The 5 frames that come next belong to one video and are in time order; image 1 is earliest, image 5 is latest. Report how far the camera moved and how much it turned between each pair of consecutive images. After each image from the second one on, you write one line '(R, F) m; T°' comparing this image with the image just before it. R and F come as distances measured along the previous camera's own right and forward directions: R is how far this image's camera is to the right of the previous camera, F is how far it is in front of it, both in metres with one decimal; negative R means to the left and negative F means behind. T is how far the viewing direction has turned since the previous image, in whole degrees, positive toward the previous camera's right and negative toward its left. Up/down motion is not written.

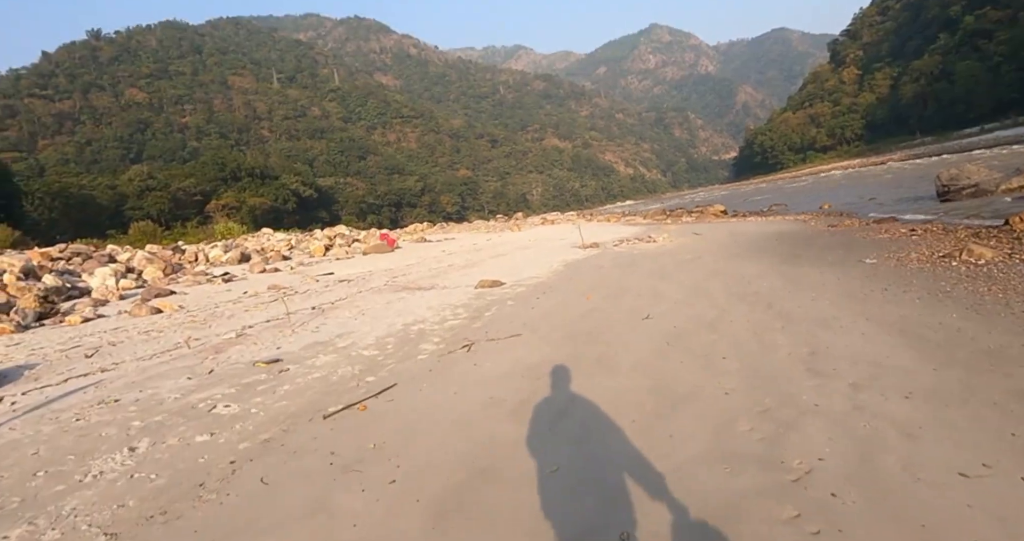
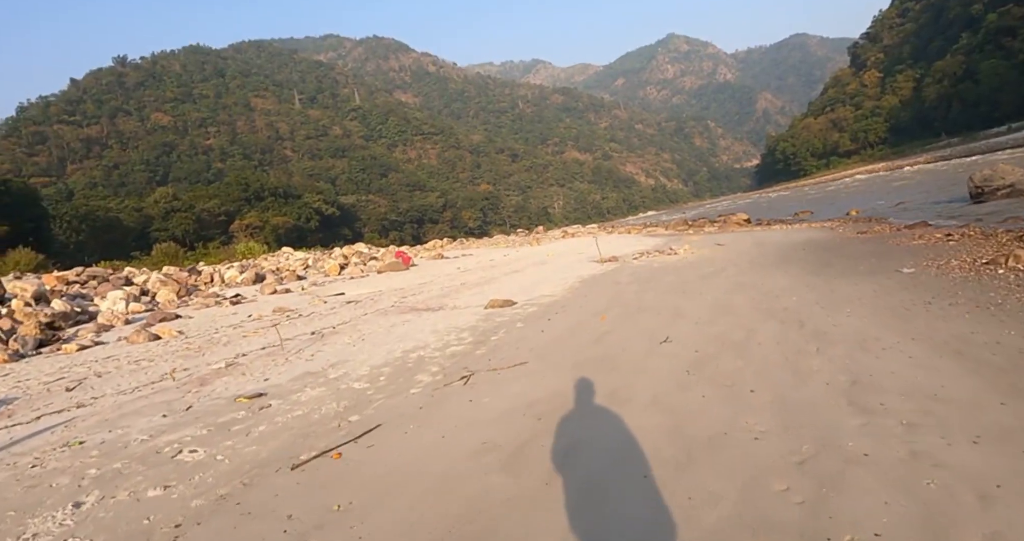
(+0.2, +0.5) m; -2°
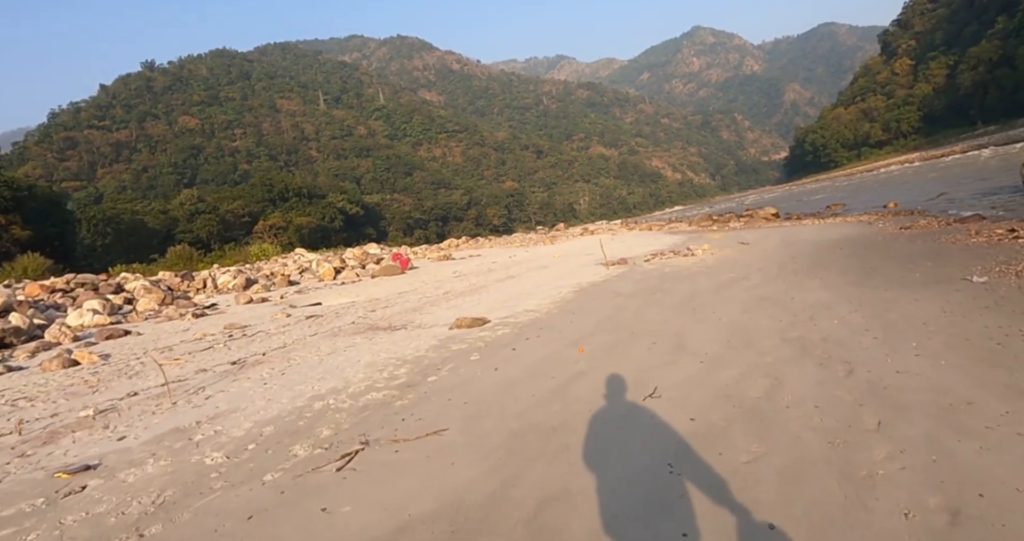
(+0.8, +1.7) m; -3°
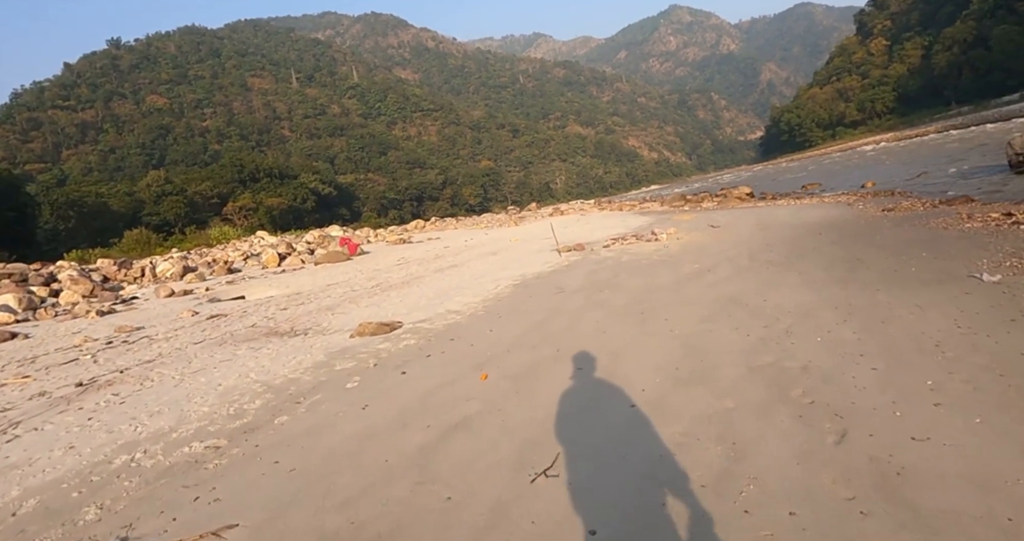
(+0.8, +1.3) m; +2°
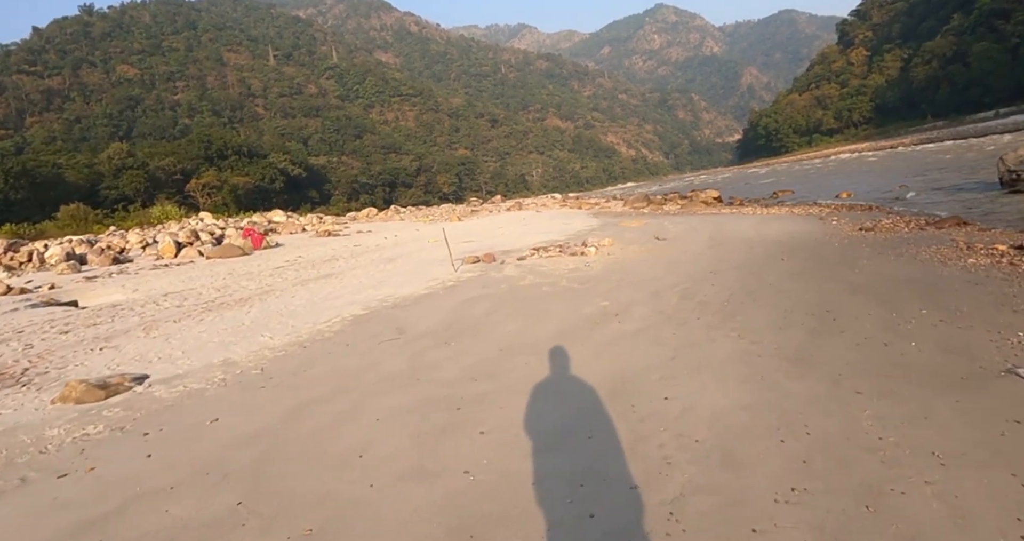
(+1.3, +2.0) m; +2°
